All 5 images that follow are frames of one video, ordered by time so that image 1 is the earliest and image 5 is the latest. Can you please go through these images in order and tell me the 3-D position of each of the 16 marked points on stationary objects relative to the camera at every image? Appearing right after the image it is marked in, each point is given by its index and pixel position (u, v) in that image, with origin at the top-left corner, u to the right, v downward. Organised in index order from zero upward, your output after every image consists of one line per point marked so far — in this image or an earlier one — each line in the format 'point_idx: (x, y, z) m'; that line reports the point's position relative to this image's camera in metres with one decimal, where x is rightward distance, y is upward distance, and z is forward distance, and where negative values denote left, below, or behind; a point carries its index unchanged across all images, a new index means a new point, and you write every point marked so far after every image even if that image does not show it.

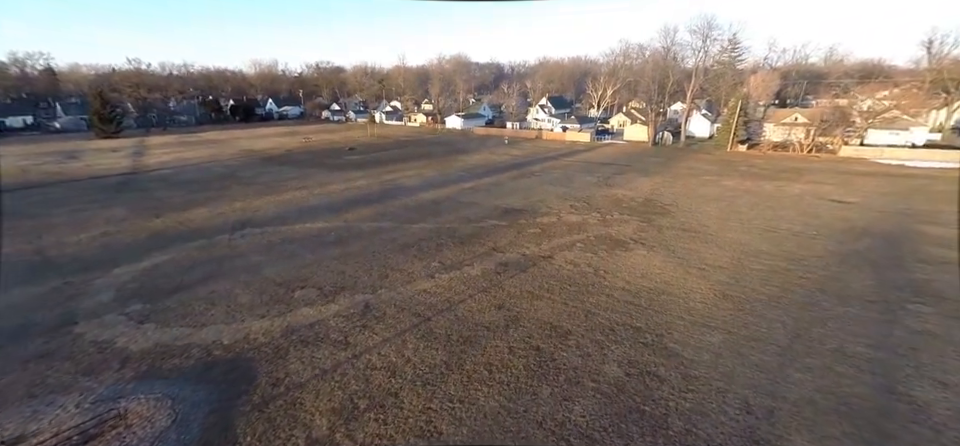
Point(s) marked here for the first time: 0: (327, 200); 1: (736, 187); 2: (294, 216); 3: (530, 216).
0: (-3.5, +0.5, +9.5) m
1: (+6.1, +0.9, +10.0) m
2: (-3.7, +0.1, +8.3) m
3: (+0.9, +0.1, +8.0) m
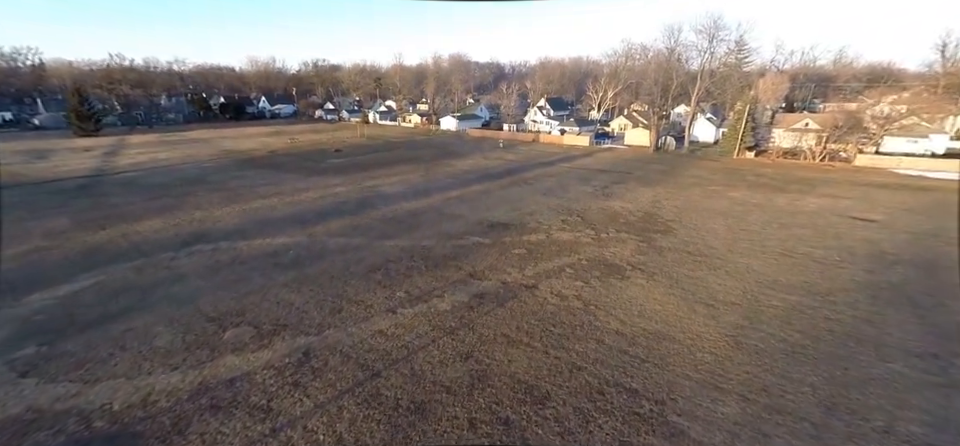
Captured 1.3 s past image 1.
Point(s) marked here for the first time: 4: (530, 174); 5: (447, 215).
0: (-3.8, +0.3, +8.7) m
1: (+5.8, +0.5, +9.1) m
2: (-4.0, -0.1, +7.5) m
3: (+0.6, -0.2, +7.2) m
4: (+1.4, +1.4, +12.1) m
5: (-0.6, +0.1, +8.3) m
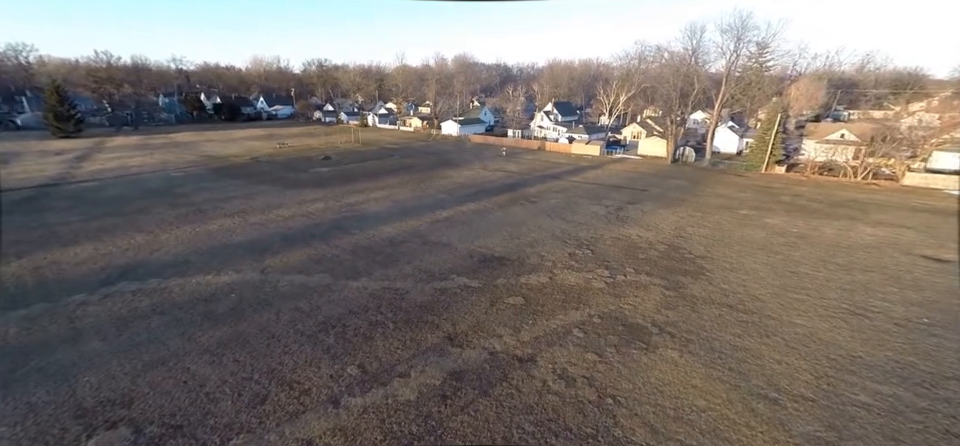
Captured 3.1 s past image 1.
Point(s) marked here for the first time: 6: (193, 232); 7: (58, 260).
0: (-3.9, -0.2, +7.4) m
1: (+5.7, -0.1, +7.7) m
2: (-4.2, -0.6, +6.2) m
3: (+0.5, -0.7, +5.9) m
4: (+1.4, +0.9, +10.8) m
5: (-0.8, -0.4, +7.0) m
6: (-5.1, -0.2, +7.3) m
7: (-6.1, -0.6, +6.0) m
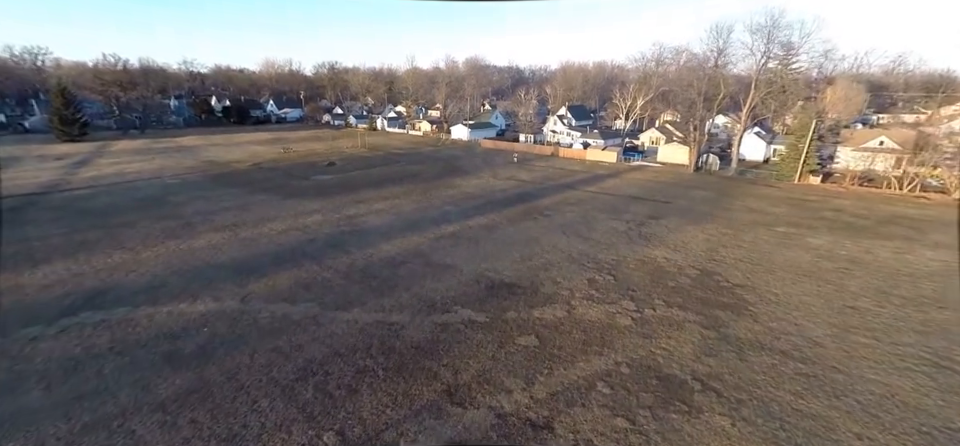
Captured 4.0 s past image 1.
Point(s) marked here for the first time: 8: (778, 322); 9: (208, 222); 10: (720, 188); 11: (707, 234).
0: (-3.8, -0.5, +6.8) m
1: (+5.8, -0.4, +6.9) m
2: (-4.1, -0.8, +5.6) m
3: (+0.5, -1.0, +5.2) m
4: (+1.6, +0.5, +10.0) m
5: (-0.7, -0.7, +6.3) m
6: (-4.9, -0.4, +6.8) m
7: (-6.0, -0.8, +5.5) m
8: (+3.4, -1.1, +4.8) m
9: (-5.3, 0.0, +8.1) m
10: (+6.6, +1.0, +11.5) m
11: (+4.2, -0.2, +7.7) m
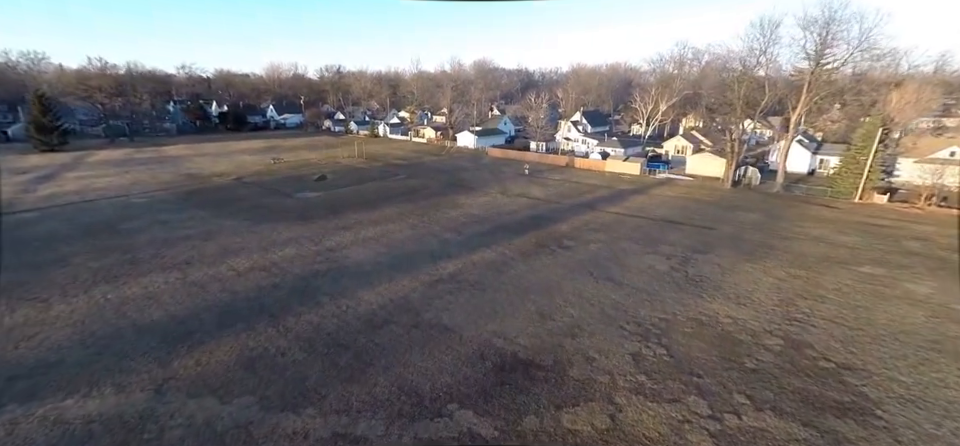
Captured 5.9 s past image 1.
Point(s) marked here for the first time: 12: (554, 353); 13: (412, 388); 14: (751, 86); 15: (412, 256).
0: (-3.7, -1.0, +5.4) m
1: (+5.9, -1.0, +5.3) m
2: (-4.0, -1.4, +4.2) m
3: (+0.6, -1.6, +3.6) m
4: (+1.8, -0.1, +8.5) m
5: (-0.6, -1.2, +4.8) m
6: (-4.8, -1.0, +5.3) m
7: (-6.0, -1.4, +4.1) m
8: (+3.5, -1.7, +3.2) m
9: (-5.2, -0.6, +6.7) m
10: (+6.8, +0.4, +9.8) m
11: (+4.3, -0.8, +6.1) m
12: (+0.8, -1.3, +4.4) m
13: (-0.6, -1.5, +3.9) m
14: (+8.8, +4.6, +13.8) m
15: (-1.2, -0.5, +6.9) m
